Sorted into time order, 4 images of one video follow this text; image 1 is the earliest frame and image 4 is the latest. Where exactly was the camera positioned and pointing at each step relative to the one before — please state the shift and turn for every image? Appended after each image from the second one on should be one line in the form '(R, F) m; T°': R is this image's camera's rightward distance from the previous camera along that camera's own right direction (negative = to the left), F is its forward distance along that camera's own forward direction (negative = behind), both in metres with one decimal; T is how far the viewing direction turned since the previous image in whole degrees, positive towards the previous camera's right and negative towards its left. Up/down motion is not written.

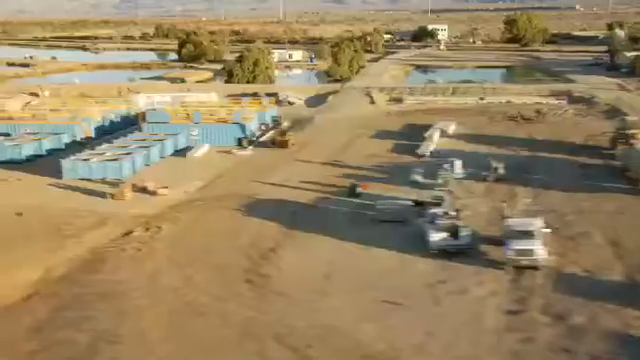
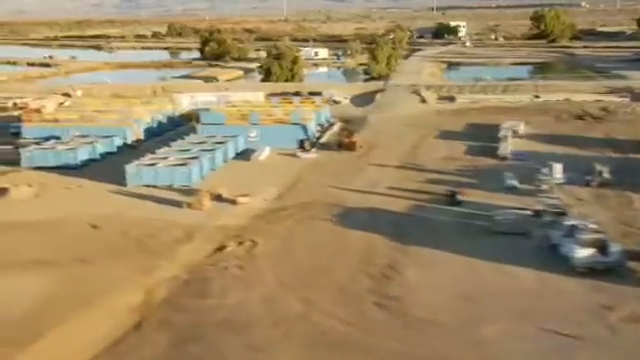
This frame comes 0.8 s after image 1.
(-1.8, +1.3) m; 0°
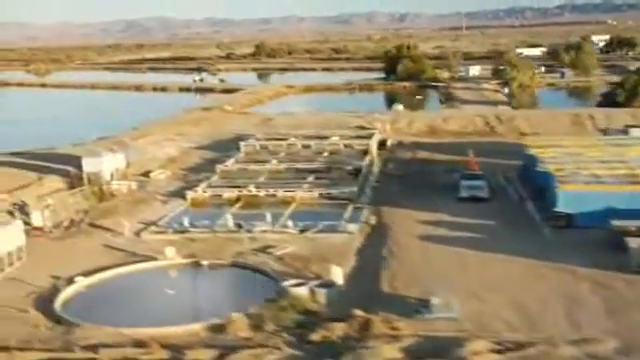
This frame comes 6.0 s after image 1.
(-12.9, +8.6) m; -2°
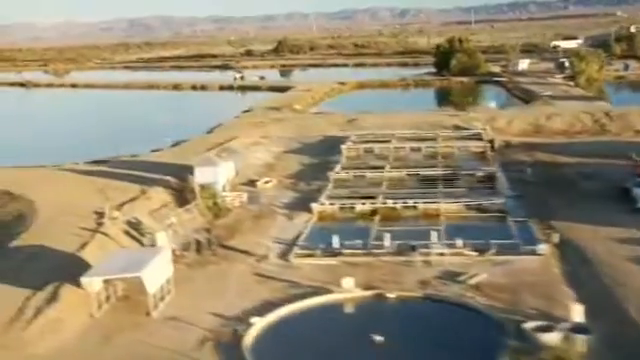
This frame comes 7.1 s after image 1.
(-2.8, +1.9) m; -1°
